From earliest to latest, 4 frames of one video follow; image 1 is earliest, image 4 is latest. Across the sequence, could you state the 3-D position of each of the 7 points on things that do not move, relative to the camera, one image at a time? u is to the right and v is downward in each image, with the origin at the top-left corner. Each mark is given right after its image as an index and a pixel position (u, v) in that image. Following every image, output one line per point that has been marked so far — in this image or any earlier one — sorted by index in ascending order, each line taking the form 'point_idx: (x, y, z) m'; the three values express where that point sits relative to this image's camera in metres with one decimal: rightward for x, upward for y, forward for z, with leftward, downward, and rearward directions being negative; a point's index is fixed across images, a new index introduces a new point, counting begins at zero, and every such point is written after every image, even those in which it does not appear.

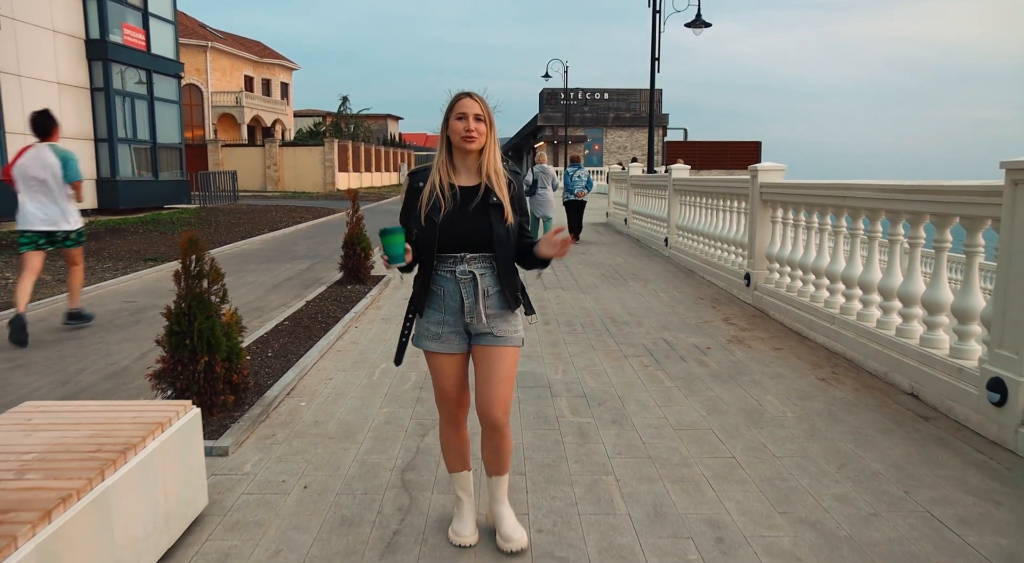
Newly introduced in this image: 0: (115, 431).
0: (-1.6, -0.6, +3.0) m
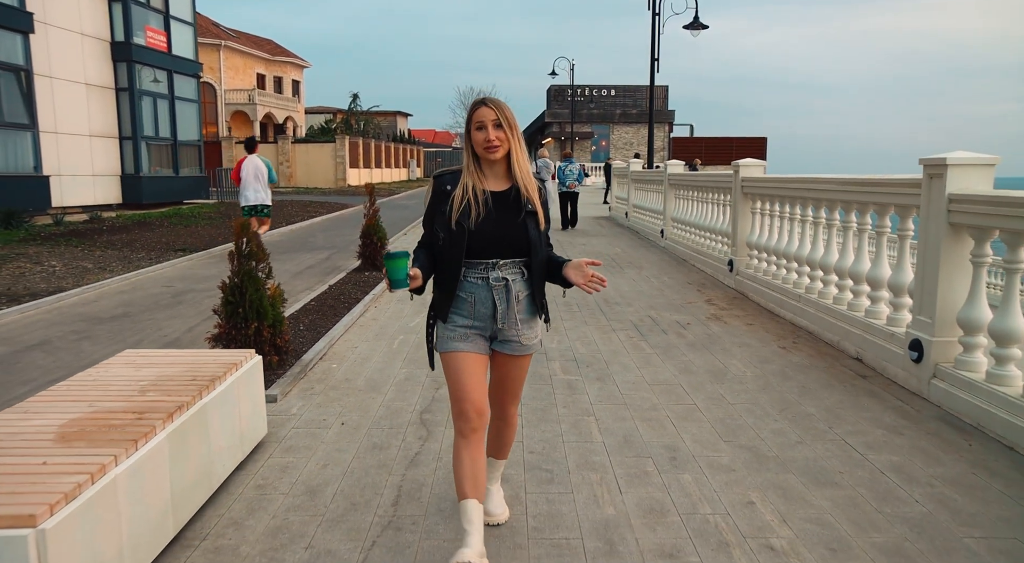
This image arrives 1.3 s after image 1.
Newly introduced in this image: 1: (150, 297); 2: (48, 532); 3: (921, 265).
0: (-1.7, -0.5, +3.8) m
1: (-4.4, -0.2, +8.8) m
2: (-1.4, -0.8, +2.2) m
3: (+2.9, +0.1, +5.0) m
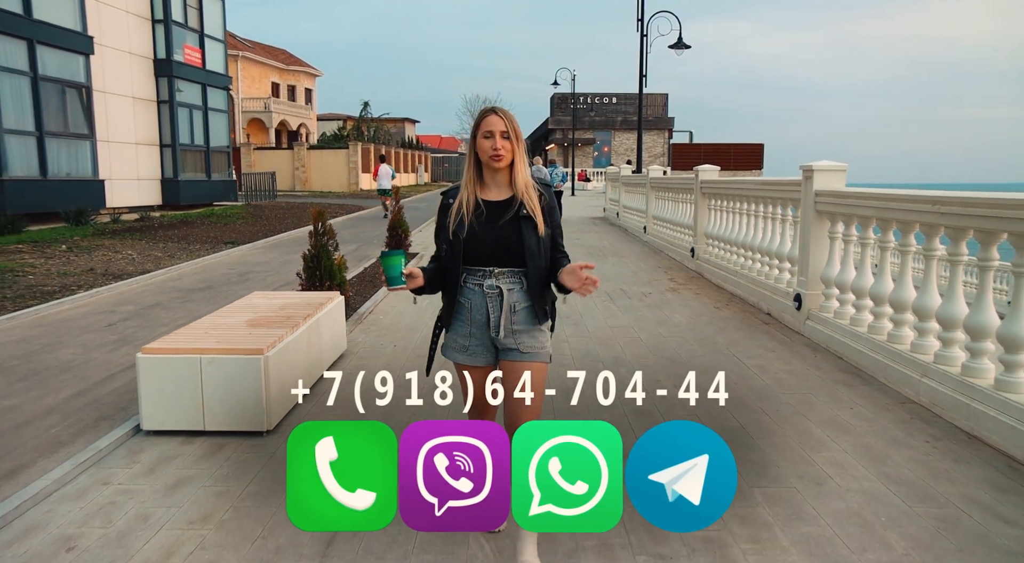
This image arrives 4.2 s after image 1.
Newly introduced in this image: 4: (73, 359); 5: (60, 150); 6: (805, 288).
0: (-1.7, -0.2, +5.9) m
1: (-4.4, +0.1, +11.0) m
2: (-1.5, -0.5, +4.3) m
3: (+2.9, +0.4, +7.1) m
4: (-3.8, -0.7, +6.1) m
5: (-11.3, +3.3, +17.7) m
6: (+2.9, -0.1, +7.0) m
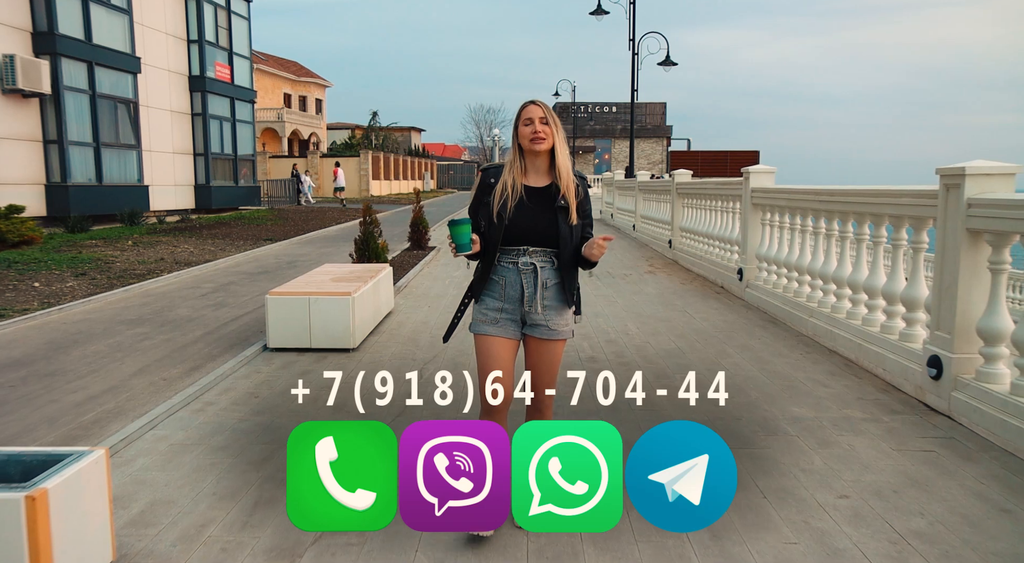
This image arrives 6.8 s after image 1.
0: (-1.6, +0.1, +8.0) m
1: (-4.3, +0.3, +13.0) m
2: (-1.4, -0.1, +6.3) m
3: (+3.0, +0.7, +9.1) m
4: (-3.7, -0.4, +8.2) m
5: (-11.2, +3.4, +19.8) m
6: (+2.9, +0.2, +9.0) m
